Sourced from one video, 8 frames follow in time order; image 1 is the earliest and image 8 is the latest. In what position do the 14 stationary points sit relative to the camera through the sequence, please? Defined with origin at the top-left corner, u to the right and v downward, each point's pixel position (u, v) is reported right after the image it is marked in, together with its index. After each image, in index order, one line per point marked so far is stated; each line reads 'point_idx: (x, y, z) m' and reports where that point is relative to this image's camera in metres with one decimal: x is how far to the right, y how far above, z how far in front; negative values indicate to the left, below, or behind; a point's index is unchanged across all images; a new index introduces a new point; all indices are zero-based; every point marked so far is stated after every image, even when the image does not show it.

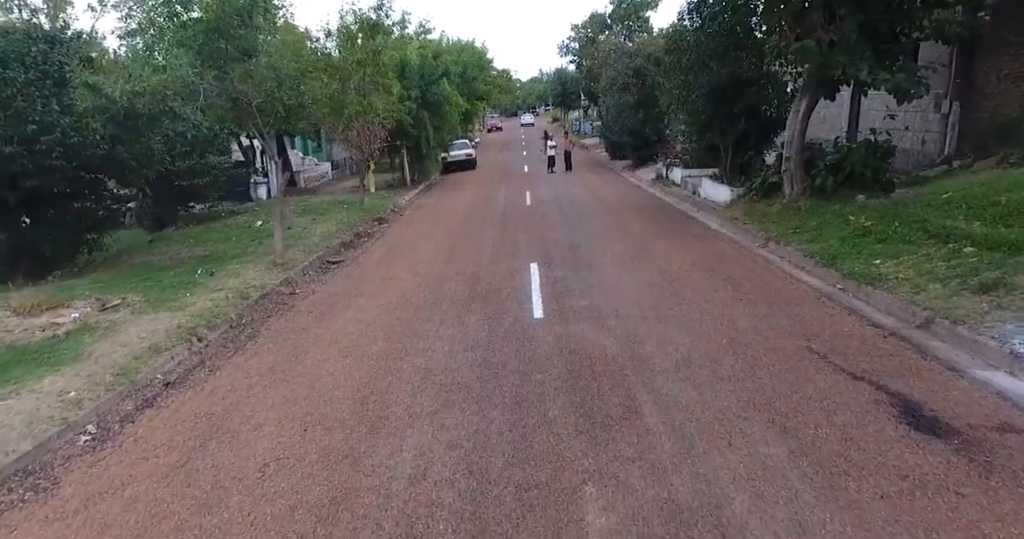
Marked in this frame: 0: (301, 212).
0: (-5.3, +1.4, +17.3) m
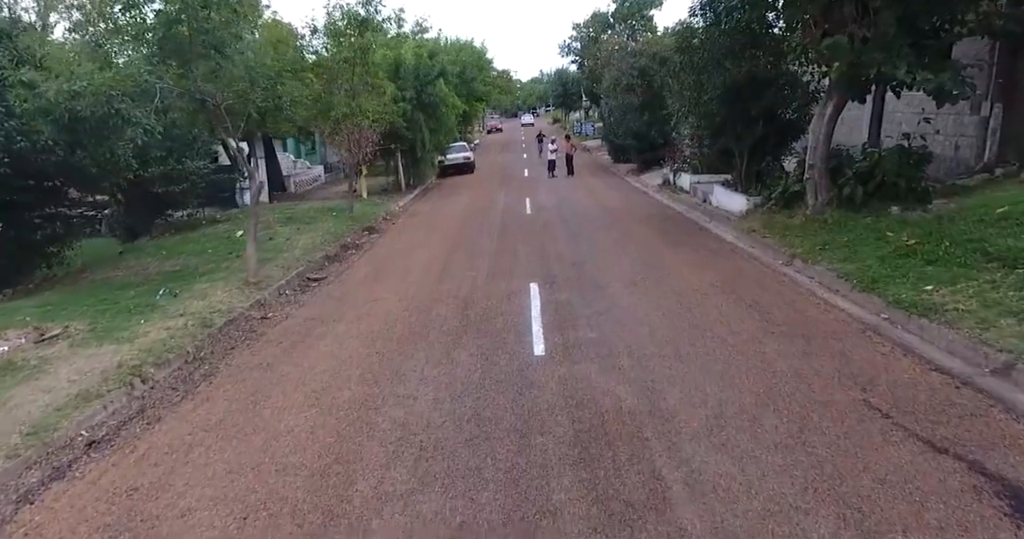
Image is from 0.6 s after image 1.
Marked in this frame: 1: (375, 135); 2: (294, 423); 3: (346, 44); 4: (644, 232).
0: (-5.3, +1.1, +16.3) m
1: (-4.1, +3.9, +19.9) m
2: (-1.7, -1.2, +5.3) m
3: (-3.6, +4.9, +15.0) m
4: (+2.6, +0.7, +13.3) m
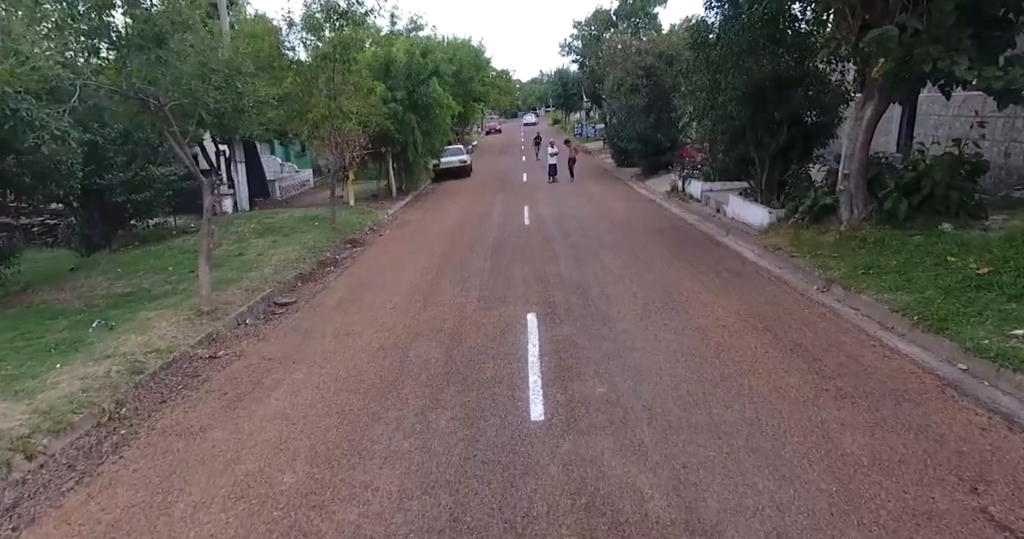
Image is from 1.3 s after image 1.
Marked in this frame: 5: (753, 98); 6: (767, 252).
0: (-5.4, +0.8, +14.9) m
1: (-4.2, +3.6, +18.6) m
2: (-1.7, -1.5, +3.9) m
3: (-3.7, +4.6, +13.7) m
4: (+2.5, +0.3, +12.0) m
5: (+4.2, +3.0, +12.1) m
6: (+4.0, +0.3, +10.8) m
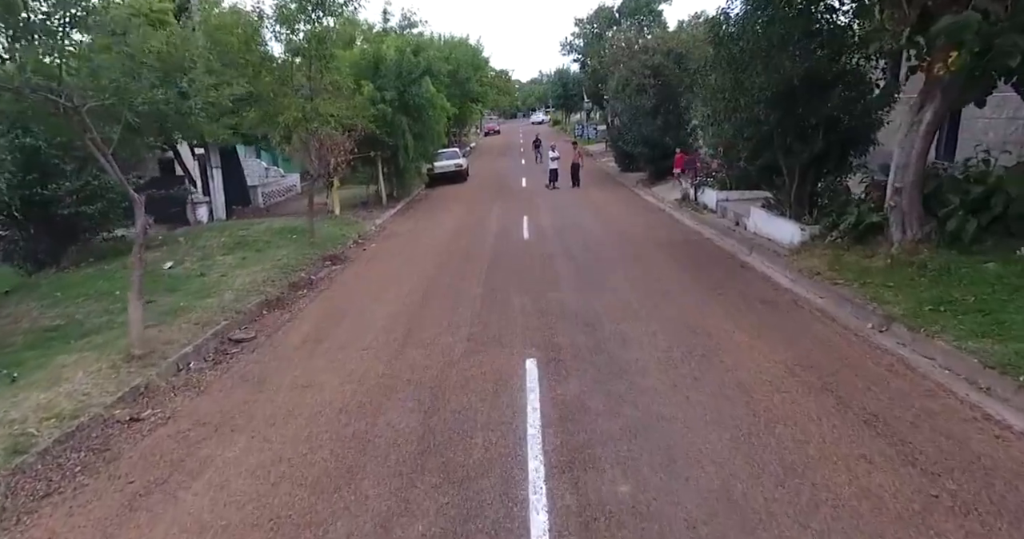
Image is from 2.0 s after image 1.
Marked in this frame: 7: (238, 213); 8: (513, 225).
0: (-5.4, +0.4, +13.5) m
1: (-4.2, +3.2, +17.1) m
2: (-1.8, -1.8, +2.5) m
3: (-3.7, +4.2, +12.2) m
4: (+2.5, 0.0, +10.6) m
5: (+4.2, +2.6, +10.6) m
6: (+3.9, -0.1, +9.3) m
7: (-7.8, +1.6, +19.6) m
8: (0.0, +1.0, +16.8) m
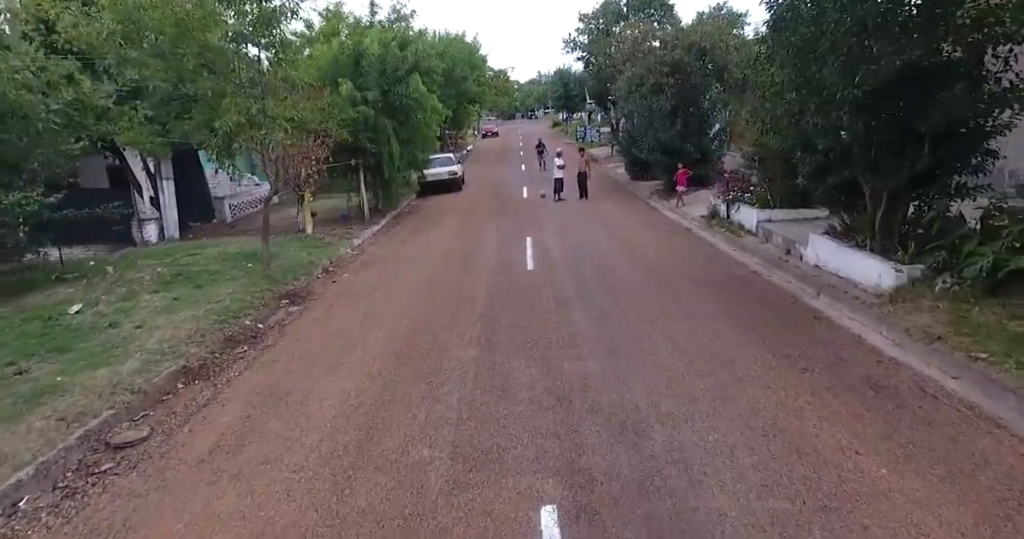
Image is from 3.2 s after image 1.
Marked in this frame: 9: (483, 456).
0: (-5.4, -0.2, +10.9) m
1: (-4.2, +2.6, +14.5) m
2: (-1.7, -2.4, -0.1) m
3: (-3.7, +3.6, +9.6) m
4: (+2.5, -0.6, +8.0) m
5: (+4.2, +2.0, +8.1) m
6: (+4.0, -0.7, +6.7) m
7: (-7.8, +1.0, +17.0) m
8: (0.0, +0.4, +14.2) m
9: (-0.2, -1.4, +5.1) m
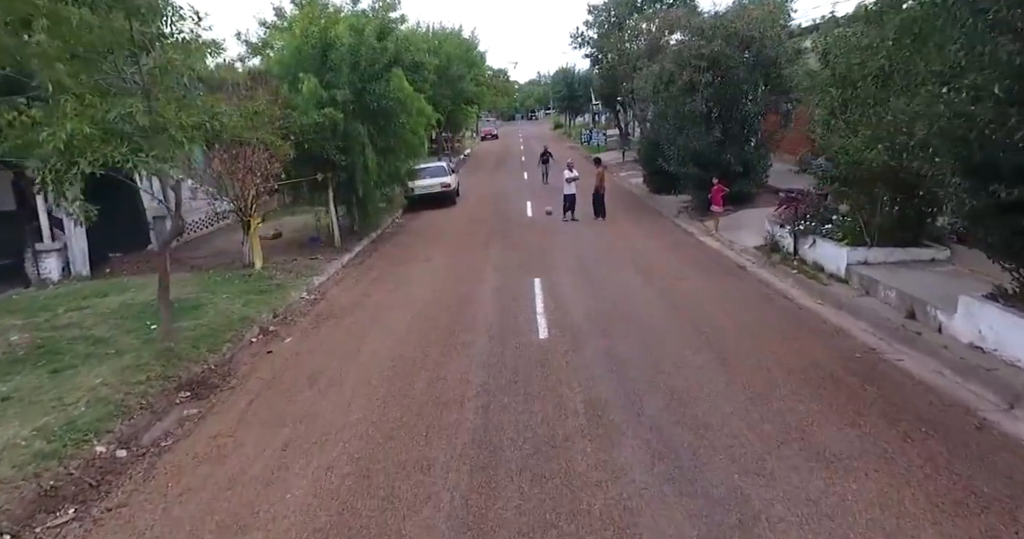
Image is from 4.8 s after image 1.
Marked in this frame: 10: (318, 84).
0: (-5.4, -1.0, +7.3) m
1: (-4.1, +1.7, +11.0) m
2: (-1.6, -3.2, -3.7) m
3: (-3.6, +2.8, +6.1) m
4: (+2.6, -1.5, +4.5) m
5: (+4.3, +1.2, +4.6) m
6: (+4.1, -1.5, +3.2) m
7: (-7.8, +0.1, +13.4) m
8: (+0.1, -0.5, +10.6) m
9: (-0.1, -2.2, +1.6) m
10: (-4.1, +4.0, +14.6) m
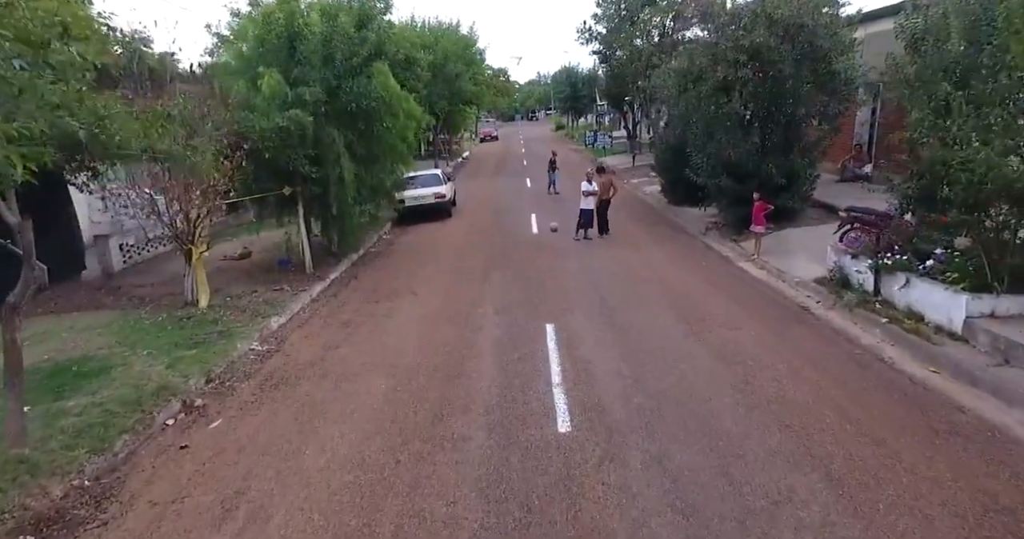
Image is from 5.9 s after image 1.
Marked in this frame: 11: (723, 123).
0: (-5.3, -1.6, +4.8) m
1: (-4.0, +1.1, +8.4) m
2: (-1.6, -3.8, -6.2) m
3: (-3.5, +2.2, +3.6) m
4: (+2.6, -2.1, +1.9) m
5: (+4.4, +0.6, +2.0) m
6: (+4.1, -2.1, +0.7) m
7: (-7.7, -0.5, +10.9) m
8: (+0.2, -1.1, +8.1) m
9: (-0.1, -2.7, -1.0) m
10: (-4.1, +3.3, +12.1) m
11: (+4.6, +3.2, +14.7) m
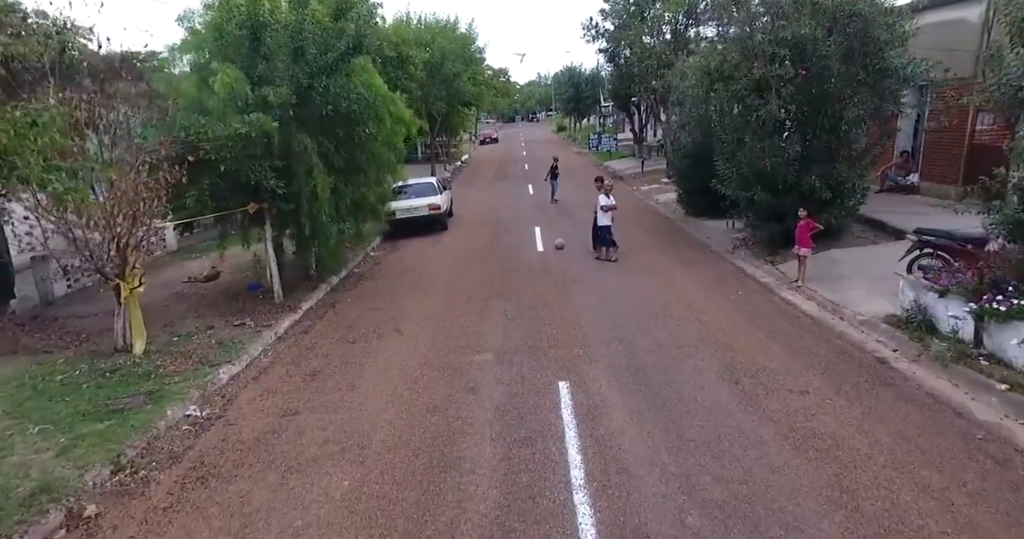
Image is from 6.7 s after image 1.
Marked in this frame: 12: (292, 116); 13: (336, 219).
0: (-5.2, -2.1, +2.8) m
1: (-4.0, +0.6, +6.4) m
2: (-1.5, -4.2, -8.2) m
3: (-3.5, +1.7, +1.6) m
4: (+2.7, -2.5, -0.1) m
5: (+4.4, +0.1, 0.0) m
6: (+4.2, -2.6, -1.4) m
7: (-7.6, -1.0, +8.9) m
8: (+0.2, -1.6, +6.1) m
9: (0.0, -3.2, -3.0) m
10: (-4.0, +2.8, +10.1) m
11: (+4.7, +2.6, +12.7) m
12: (-3.4, +2.5, +10.8) m
13: (-3.1, +1.0, +12.5) m
